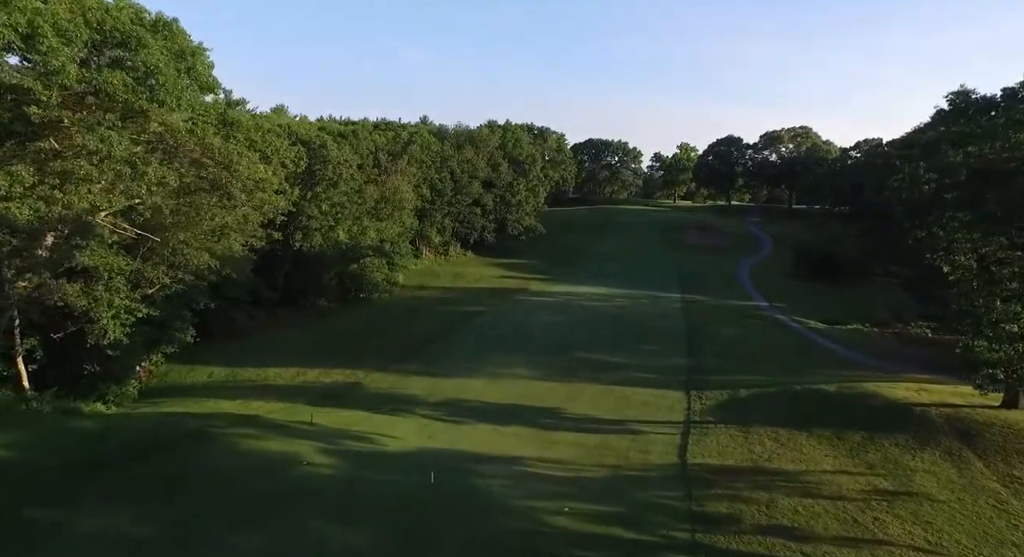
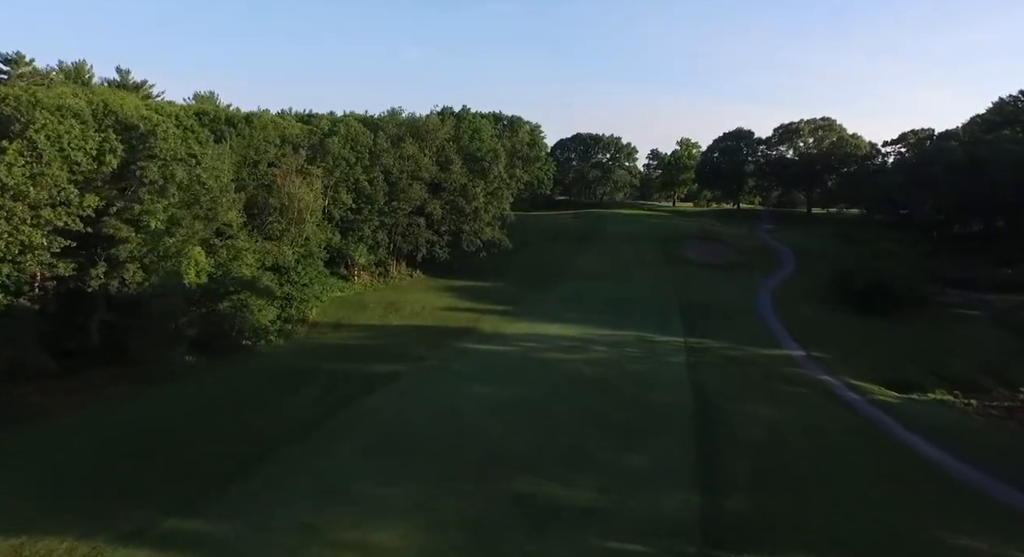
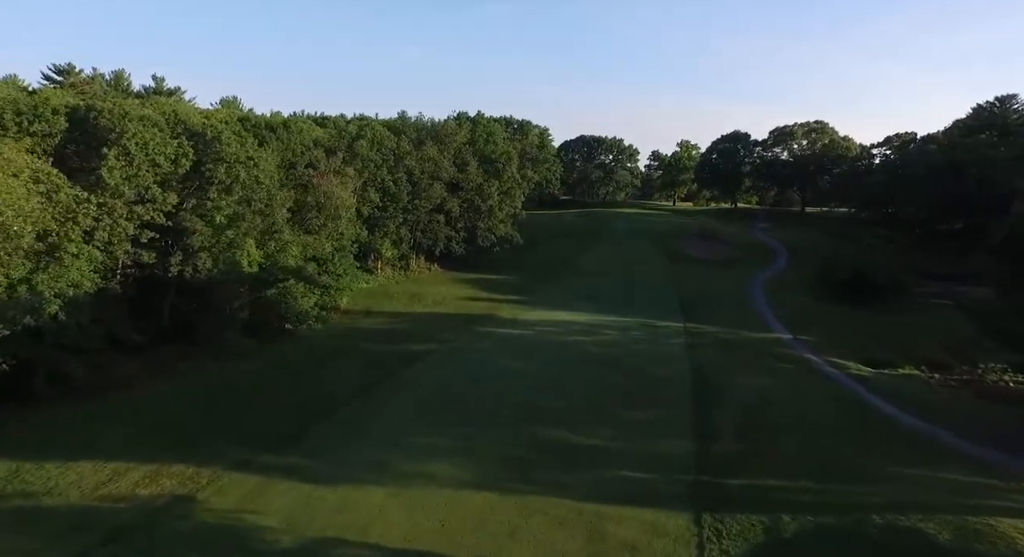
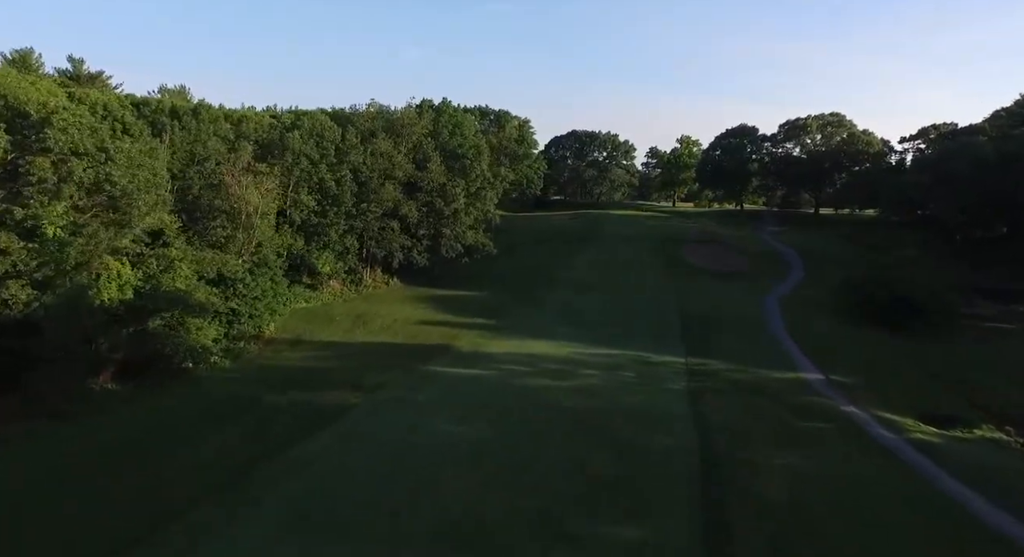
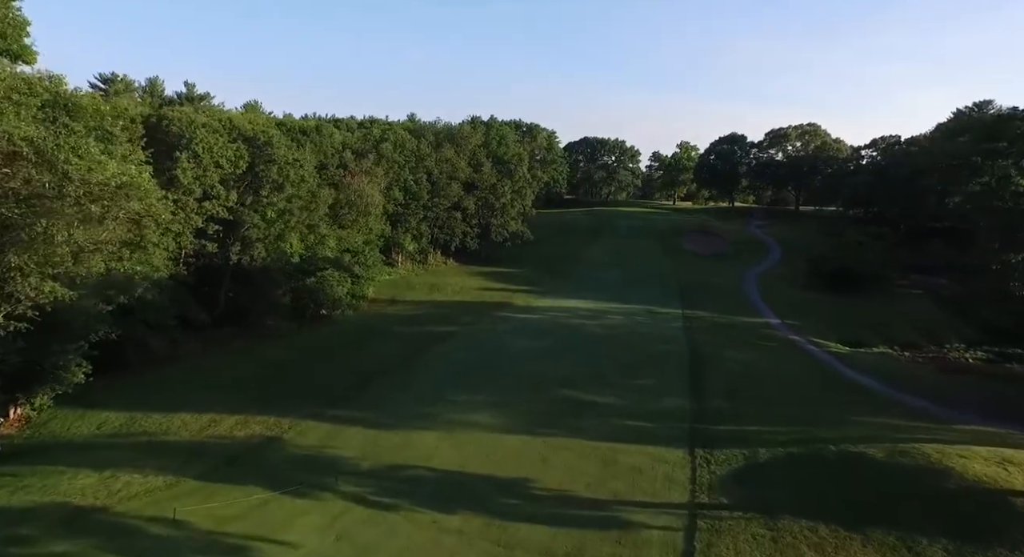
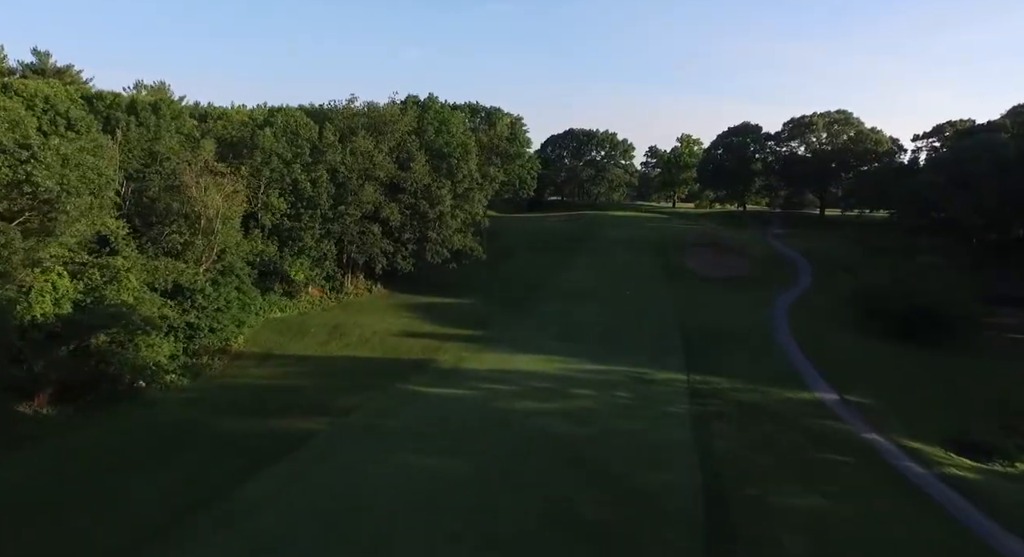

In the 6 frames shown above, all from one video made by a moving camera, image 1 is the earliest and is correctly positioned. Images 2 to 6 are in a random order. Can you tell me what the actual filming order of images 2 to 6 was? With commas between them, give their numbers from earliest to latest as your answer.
5, 3, 2, 4, 6
